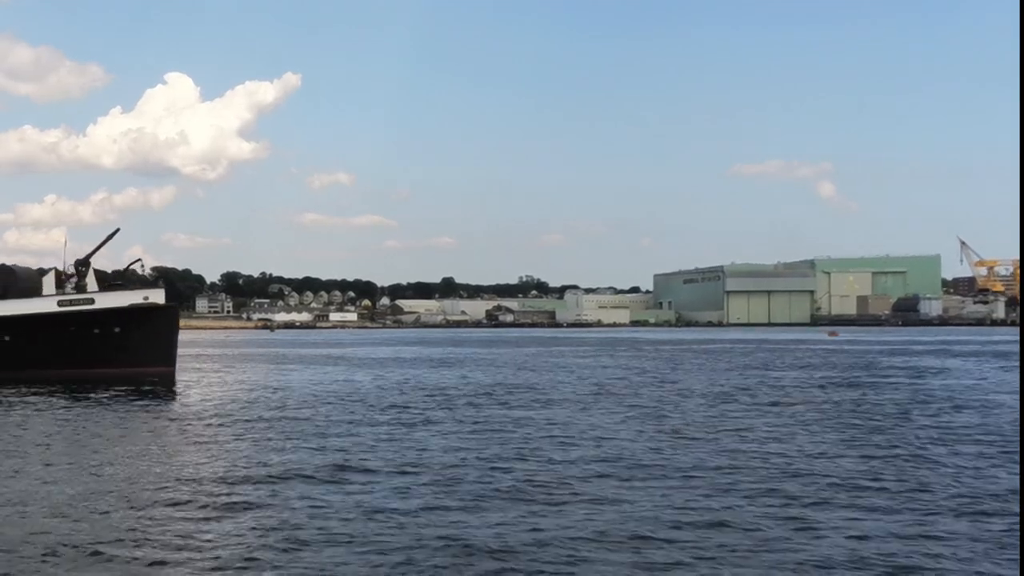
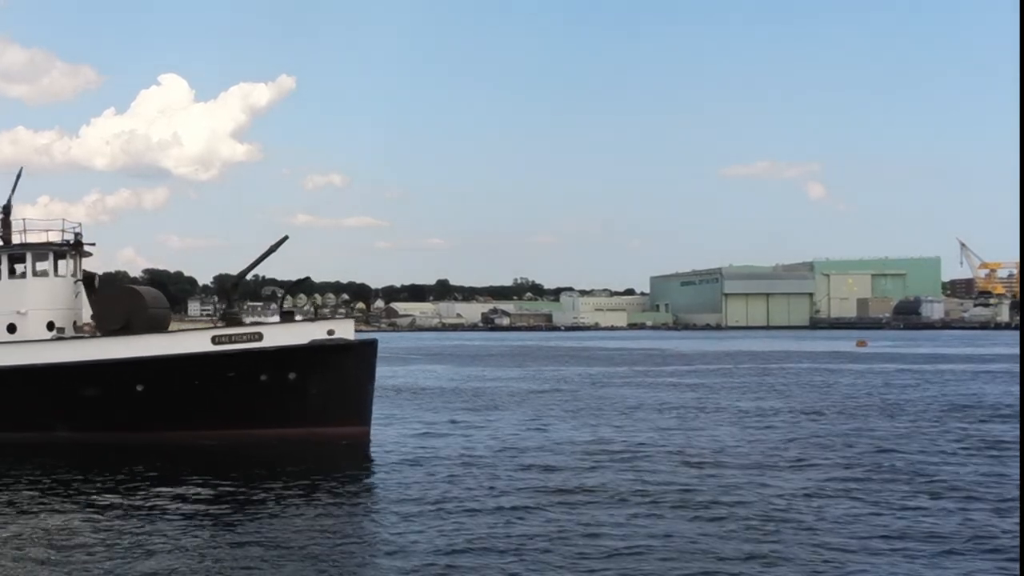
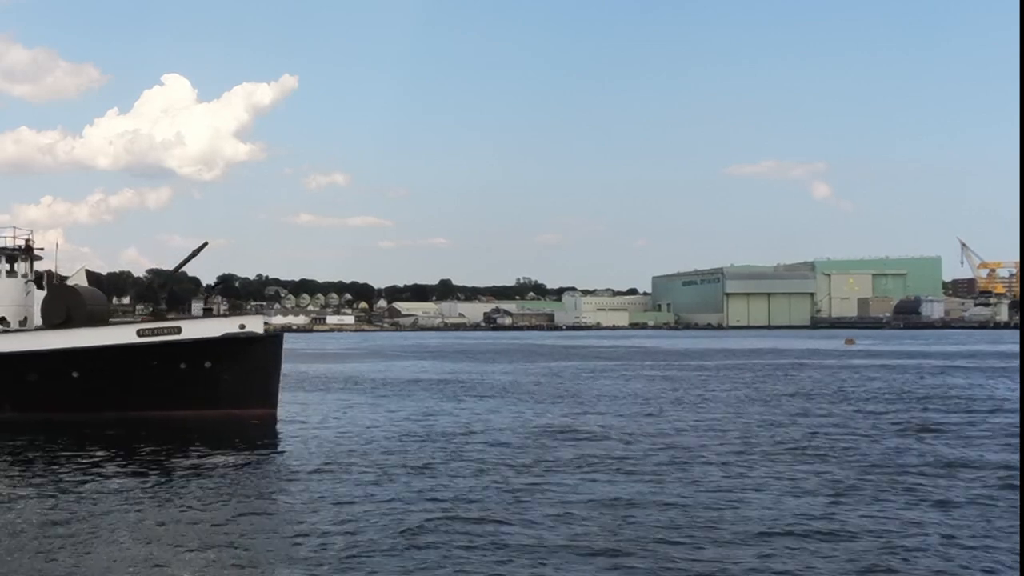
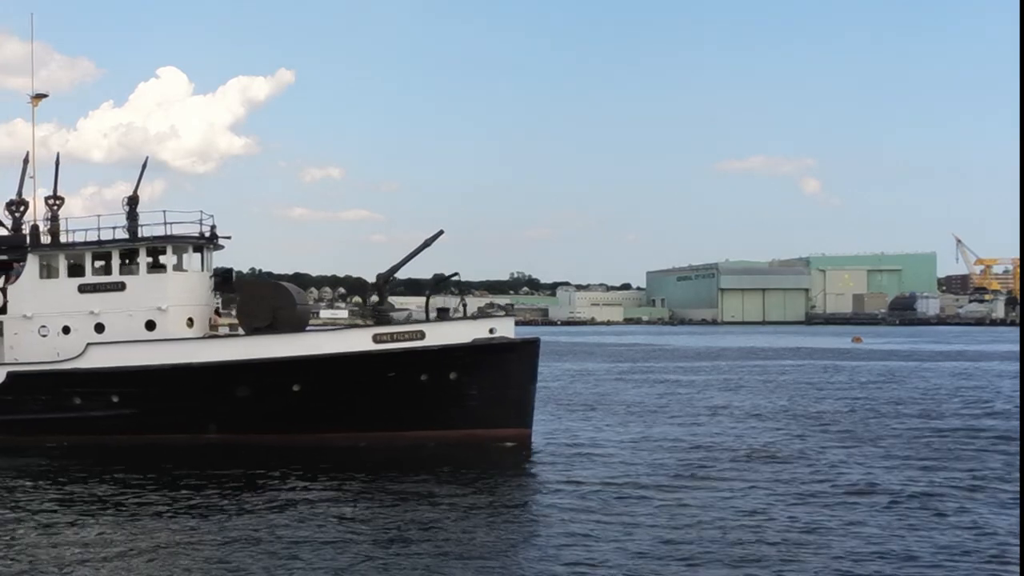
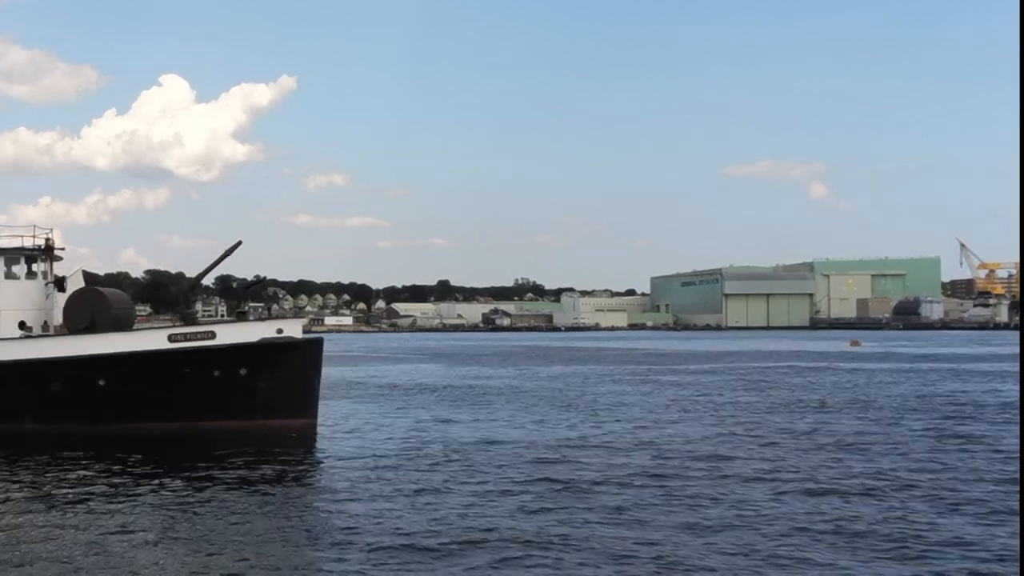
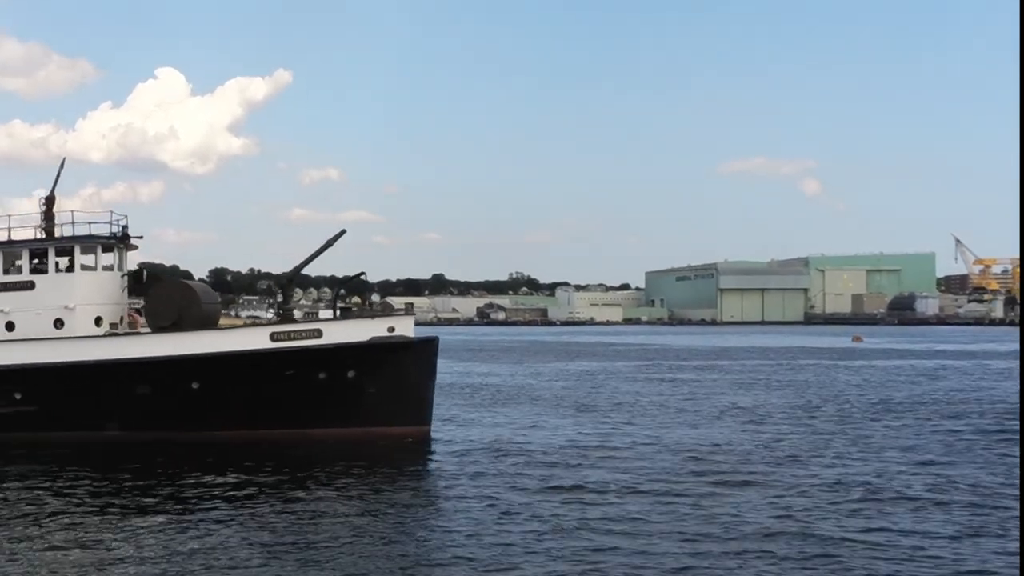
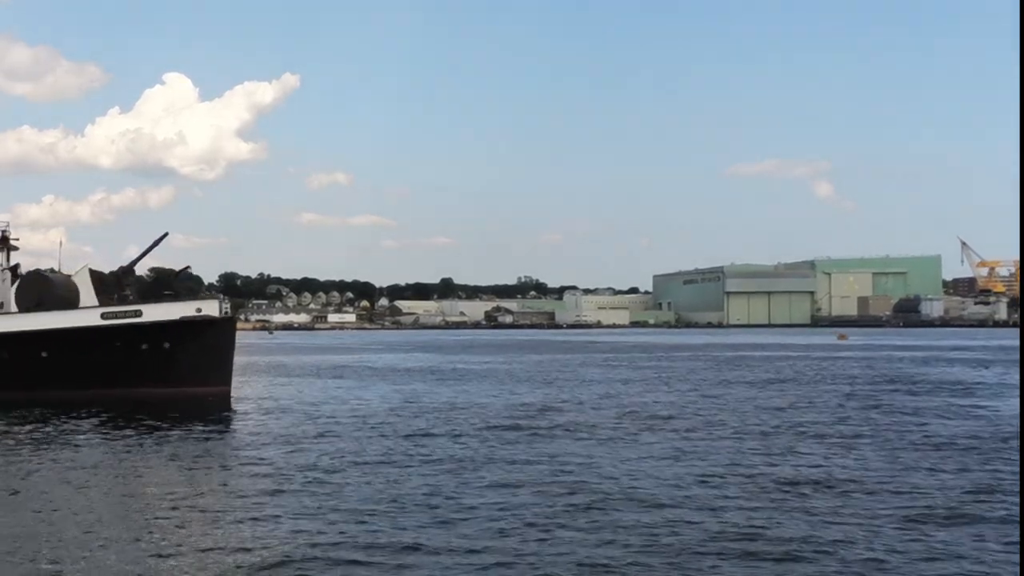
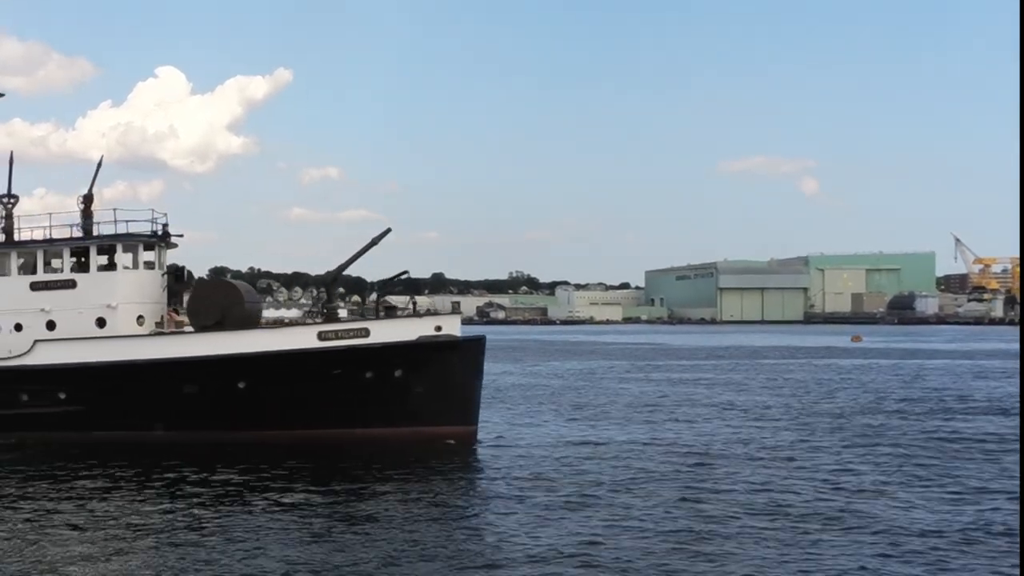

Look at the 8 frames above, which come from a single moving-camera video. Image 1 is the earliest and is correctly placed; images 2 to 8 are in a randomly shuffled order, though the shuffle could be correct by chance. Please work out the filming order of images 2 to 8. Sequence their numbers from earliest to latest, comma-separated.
7, 3, 5, 2, 6, 8, 4
